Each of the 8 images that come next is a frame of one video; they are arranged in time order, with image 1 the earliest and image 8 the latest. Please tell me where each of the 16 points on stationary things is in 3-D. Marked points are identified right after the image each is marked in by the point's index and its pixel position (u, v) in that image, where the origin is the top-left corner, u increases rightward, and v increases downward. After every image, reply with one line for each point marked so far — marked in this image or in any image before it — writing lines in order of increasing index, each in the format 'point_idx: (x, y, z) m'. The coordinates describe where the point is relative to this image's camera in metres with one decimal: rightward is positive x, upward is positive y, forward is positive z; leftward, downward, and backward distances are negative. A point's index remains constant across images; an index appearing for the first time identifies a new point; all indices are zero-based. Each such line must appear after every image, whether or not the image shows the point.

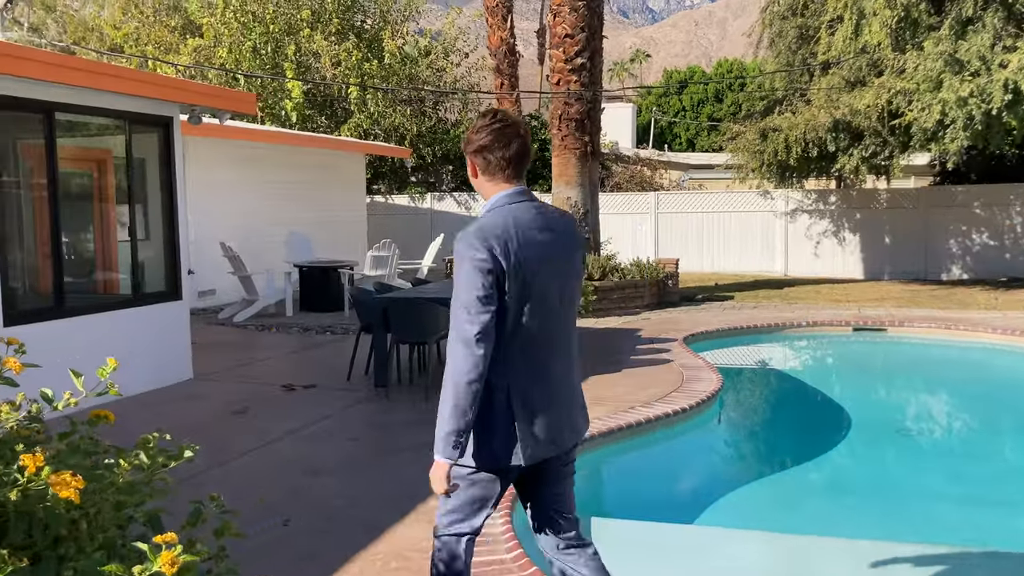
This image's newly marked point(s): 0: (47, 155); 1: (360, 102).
0: (-3.2, +0.9, +6.3) m
1: (-3.1, +3.8, +18.5) m
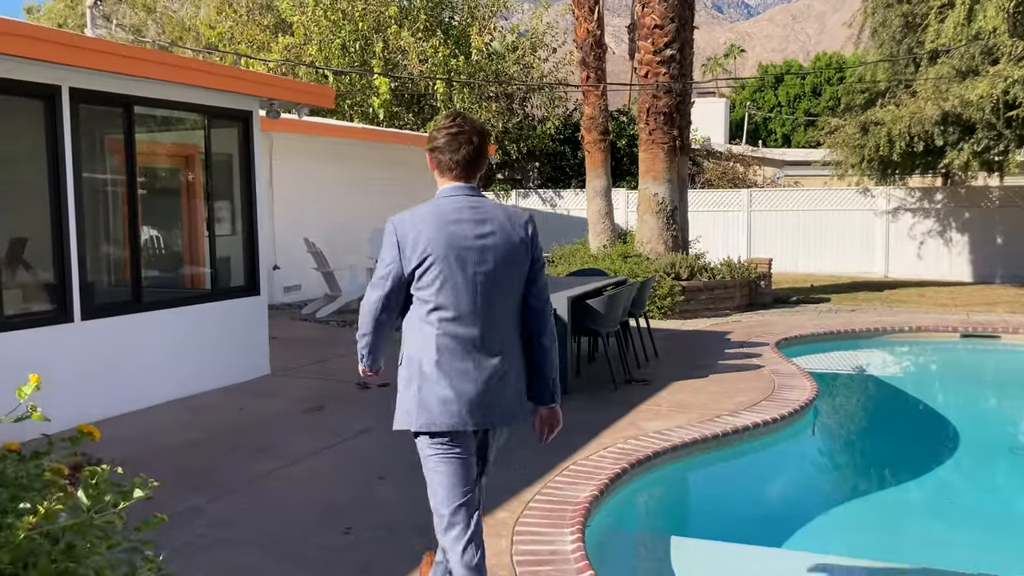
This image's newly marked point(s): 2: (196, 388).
0: (-2.6, +0.9, +6.3) m
1: (-1.3, +3.8, +18.4) m
2: (-2.4, -0.8, +7.0) m
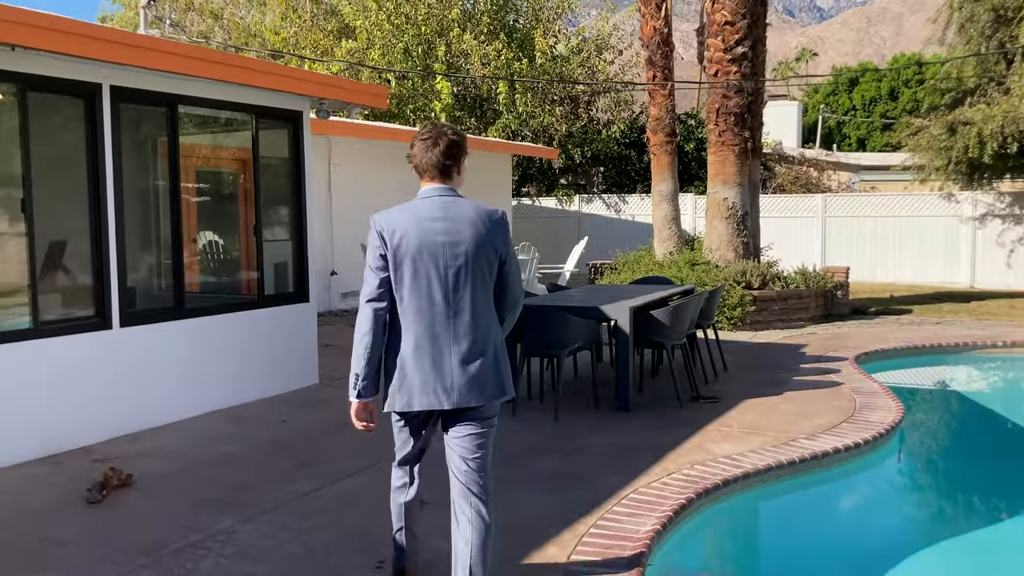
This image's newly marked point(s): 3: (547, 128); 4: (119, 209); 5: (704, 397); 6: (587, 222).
0: (-2.3, +0.9, +6.1) m
1: (-0.1, +3.7, +18.1) m
2: (-2.0, -0.8, +6.7) m
3: (+0.7, +3.3, +18.9) m
4: (-2.4, +0.5, +5.7) m
5: (+1.4, -0.8, +6.8) m
6: (+1.5, +1.3, +18.6) m
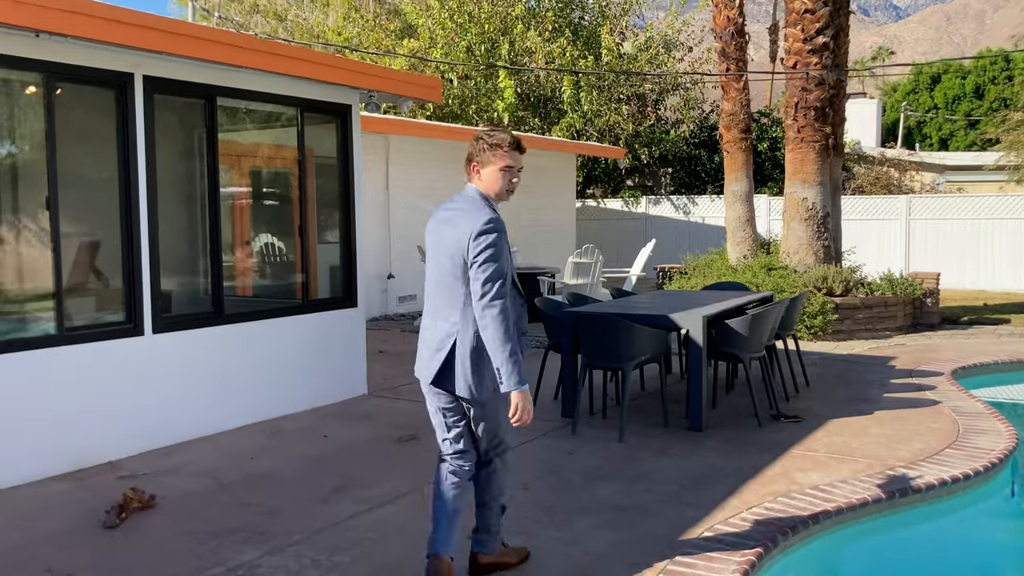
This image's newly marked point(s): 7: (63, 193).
0: (-1.9, +0.9, +5.7) m
1: (+1.2, +3.6, +17.6) m
2: (-1.6, -0.8, +6.3) m
3: (+2.0, +3.2, +18.3) m
4: (-2.1, +0.5, +5.4) m
5: (+1.8, -0.8, +6.1) m
6: (+2.8, +1.2, +17.9) m
7: (-2.4, +0.5, +4.9) m
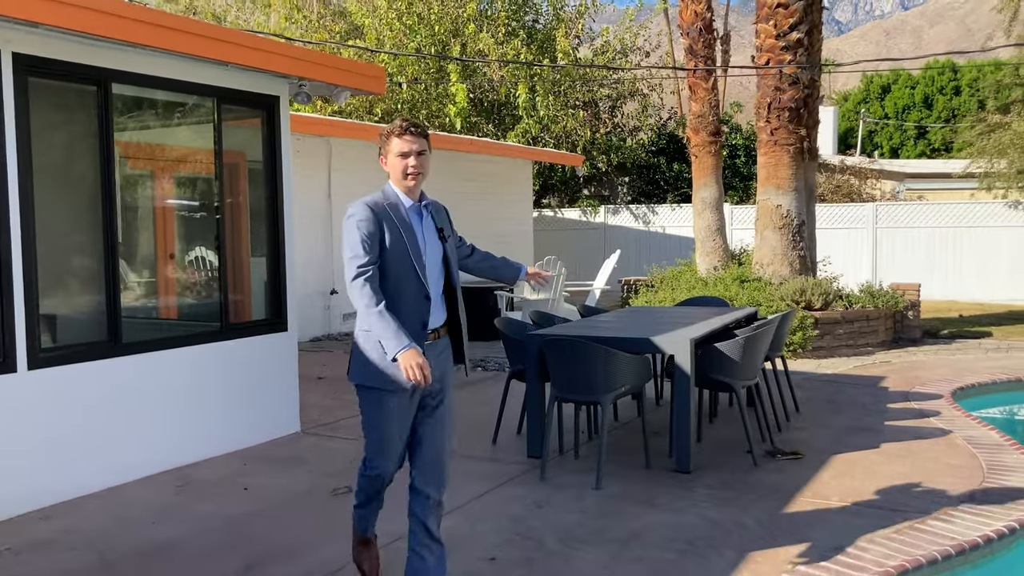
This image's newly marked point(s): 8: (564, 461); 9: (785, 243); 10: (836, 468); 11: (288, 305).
0: (-2.1, +0.8, +4.8) m
1: (+0.3, +3.3, +16.8) m
2: (-1.8, -1.0, +5.3) m
3: (+1.1, +3.0, +17.6) m
4: (-2.3, +0.3, +4.4) m
5: (+1.6, -0.9, +5.3) m
6: (+1.9, +1.0, +17.2) m
7: (-2.6, +0.4, +3.9) m
8: (+0.3, -1.0, +5.1) m
9: (+2.9, +0.5, +9.7) m
10: (+1.8, -1.0, +5.0) m
11: (-1.5, -0.1, +5.9) m
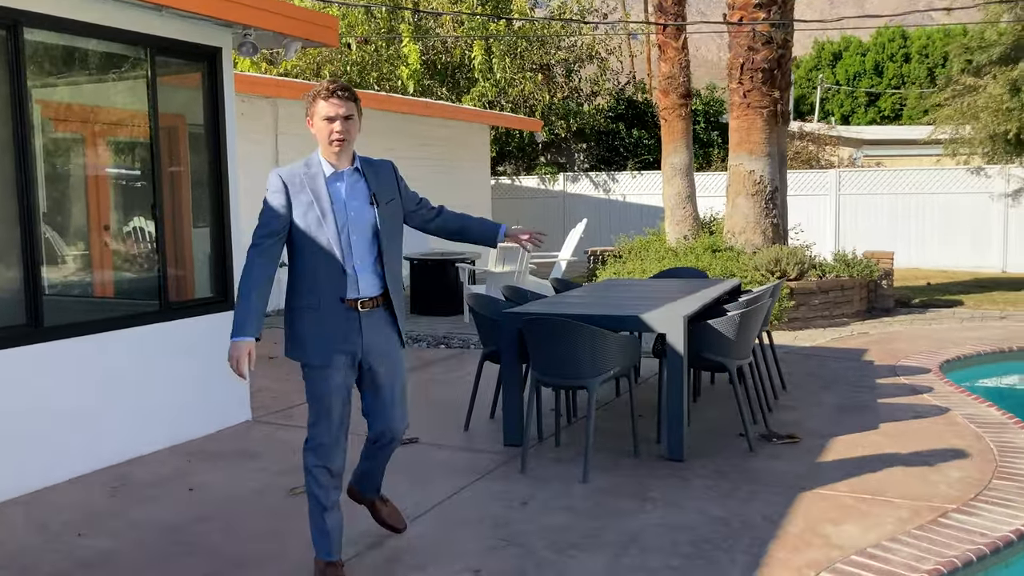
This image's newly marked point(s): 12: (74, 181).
0: (-2.2, +0.9, +4.1) m
1: (-0.5, +3.9, +16.2) m
2: (-1.9, -0.8, +4.8) m
3: (+0.3, +3.5, +17.0) m
4: (-2.4, +0.4, +3.8) m
5: (+1.4, -0.8, +5.0) m
6: (+1.1, +1.6, +16.7) m
7: (-2.6, +0.5, +3.3) m
8: (+0.2, -0.8, +4.7) m
9: (+2.5, +0.8, +9.4) m
10: (+1.7, -0.8, +4.6) m
11: (-1.6, 0.0, +5.4) m
12: (-2.2, +0.5, +4.5) m
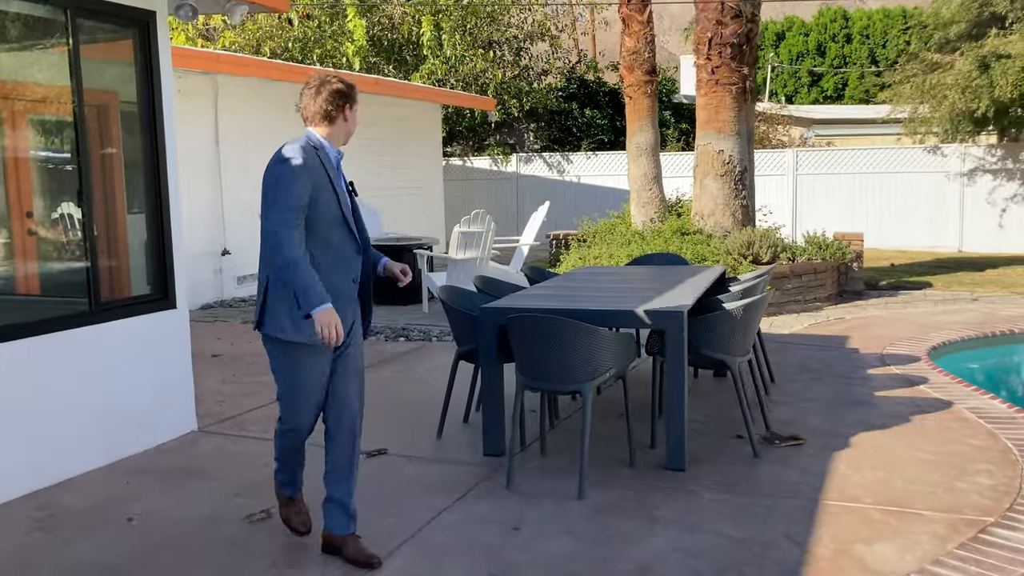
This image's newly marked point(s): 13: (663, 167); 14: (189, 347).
0: (-2.3, +0.9, +3.5) m
1: (-1.3, +4.1, +15.6) m
2: (-2.0, -0.8, +4.2) m
3: (-0.6, +3.8, +16.5) m
4: (-2.4, +0.4, +3.1) m
5: (+1.3, -0.7, +4.6) m
6: (+0.2, +1.8, +16.3) m
7: (-2.6, +0.4, +2.6) m
8: (+0.1, -0.8, +4.2) m
9: (+2.1, +0.9, +9.0) m
10: (+1.6, -0.8, +4.3) m
11: (-1.8, +0.1, +4.8) m
12: (-2.3, +0.5, +3.9) m
13: (+2.2, +1.9, +14.5) m
14: (-1.7, -0.3, +4.9) m
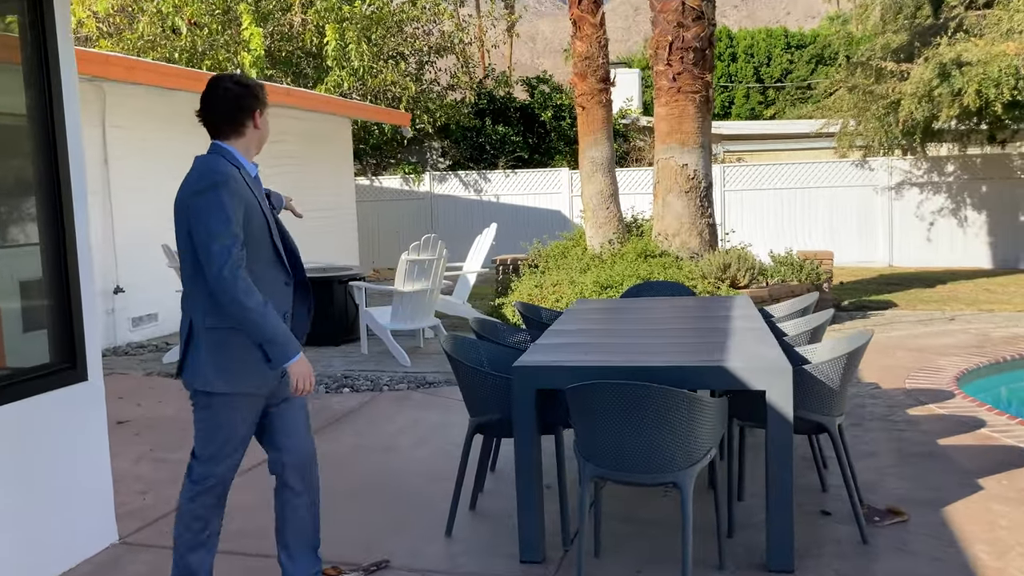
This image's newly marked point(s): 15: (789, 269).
0: (-2.0, +0.6, +2.2) m
1: (-2.7, +3.6, +14.4) m
2: (-1.8, -1.1, +2.9) m
3: (-2.1, +3.3, +15.3) m
4: (-2.1, +0.2, +1.8) m
5: (+1.5, -0.9, +3.7) m
6: (-1.2, +1.4, +15.2) m
7: (-2.3, +0.2, +1.3) m
8: (+0.3, -1.0, +3.2) m
9: (+1.6, +0.7, +8.2) m
10: (+1.7, -0.9, +3.4) m
11: (-1.6, -0.2, +3.5) m
12: (-2.0, +0.3, +2.6) m
13: (+0.9, +1.5, +13.7) m
14: (-1.6, -0.6, +3.7) m
15: (+2.5, +0.2, +8.3) m
